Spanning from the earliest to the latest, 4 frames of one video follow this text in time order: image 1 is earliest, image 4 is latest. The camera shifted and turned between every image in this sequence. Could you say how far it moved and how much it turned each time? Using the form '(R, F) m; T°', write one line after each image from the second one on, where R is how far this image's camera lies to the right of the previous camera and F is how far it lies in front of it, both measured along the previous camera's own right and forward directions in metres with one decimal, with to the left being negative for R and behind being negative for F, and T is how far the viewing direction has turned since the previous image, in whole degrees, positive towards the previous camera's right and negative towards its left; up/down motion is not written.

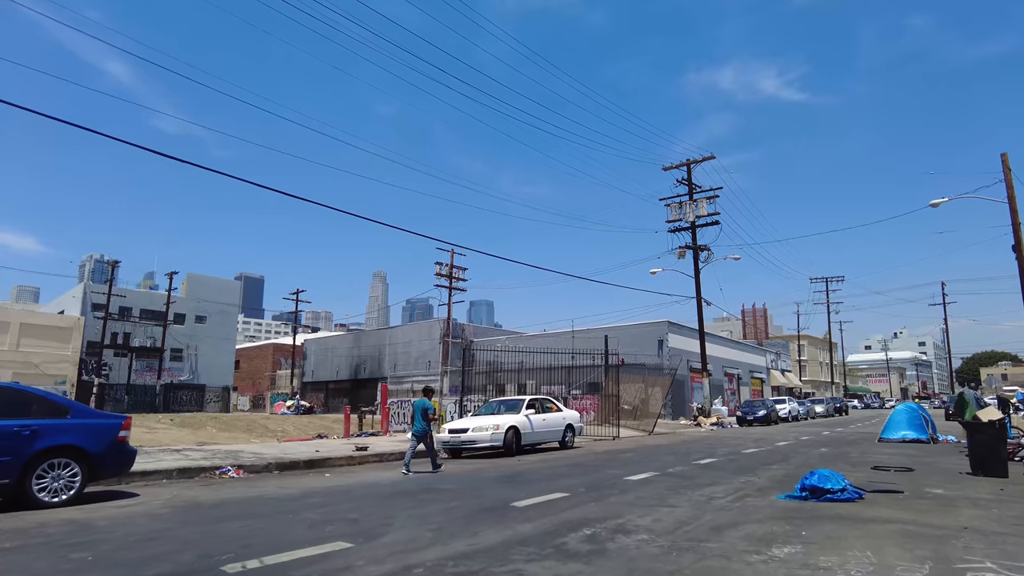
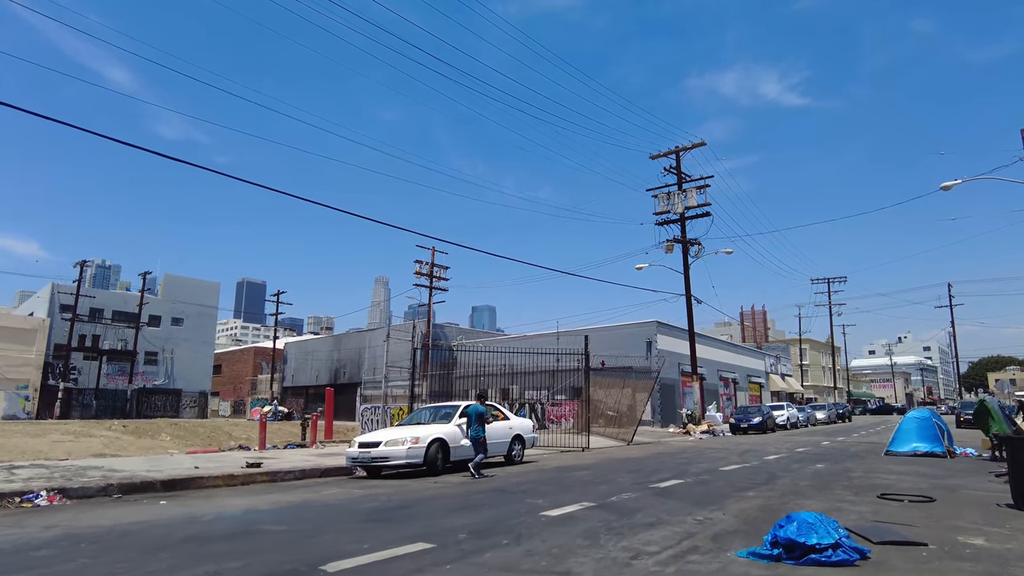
(+1.6, +3.0) m; 0°
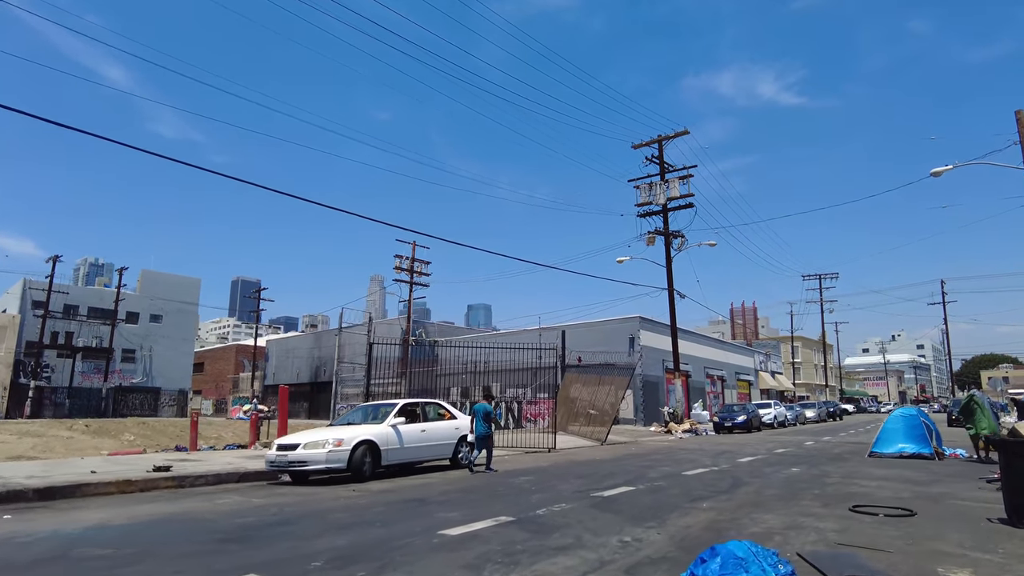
(+1.1, +1.4) m; 0°
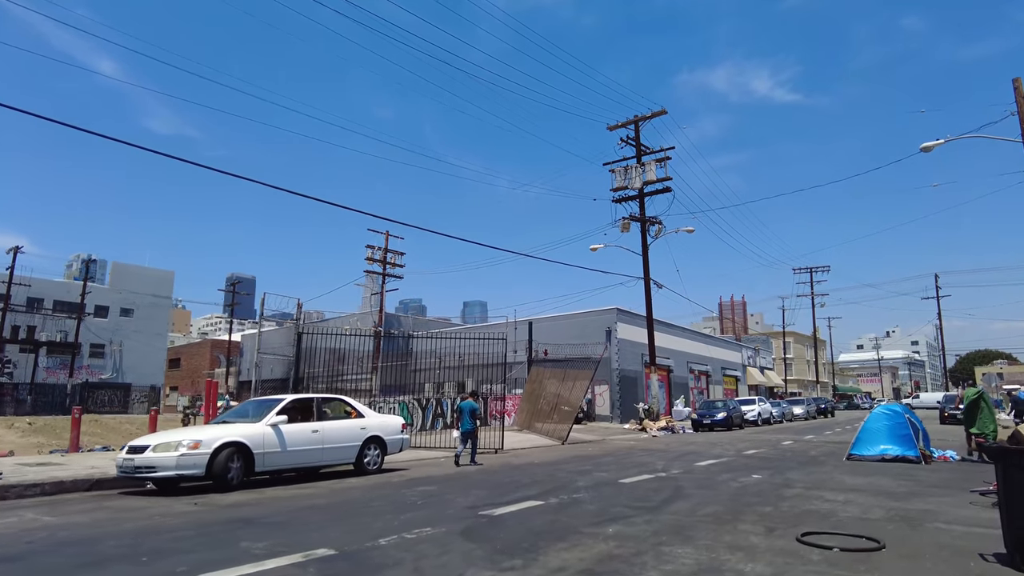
(+1.5, +2.1) m; 0°
